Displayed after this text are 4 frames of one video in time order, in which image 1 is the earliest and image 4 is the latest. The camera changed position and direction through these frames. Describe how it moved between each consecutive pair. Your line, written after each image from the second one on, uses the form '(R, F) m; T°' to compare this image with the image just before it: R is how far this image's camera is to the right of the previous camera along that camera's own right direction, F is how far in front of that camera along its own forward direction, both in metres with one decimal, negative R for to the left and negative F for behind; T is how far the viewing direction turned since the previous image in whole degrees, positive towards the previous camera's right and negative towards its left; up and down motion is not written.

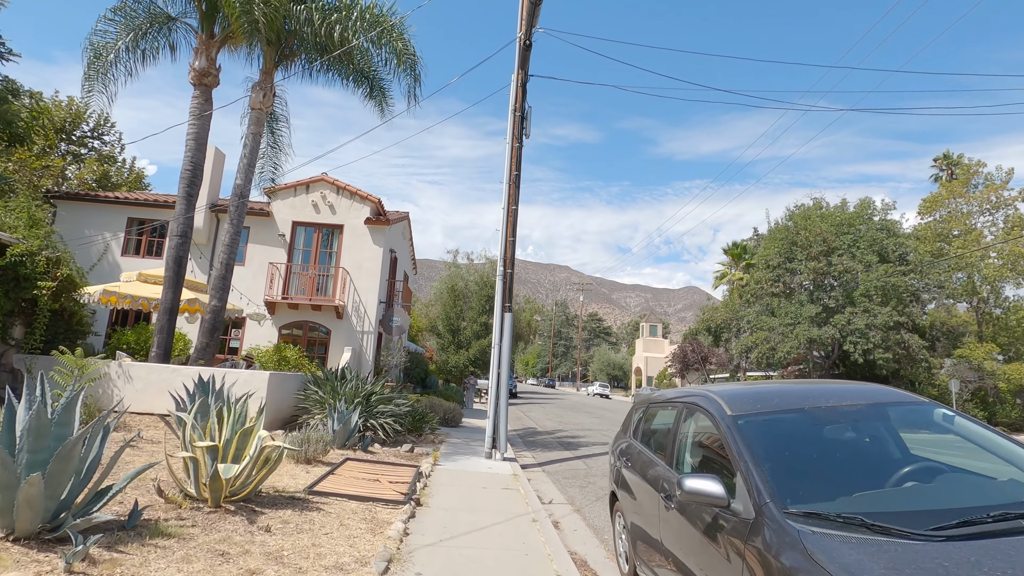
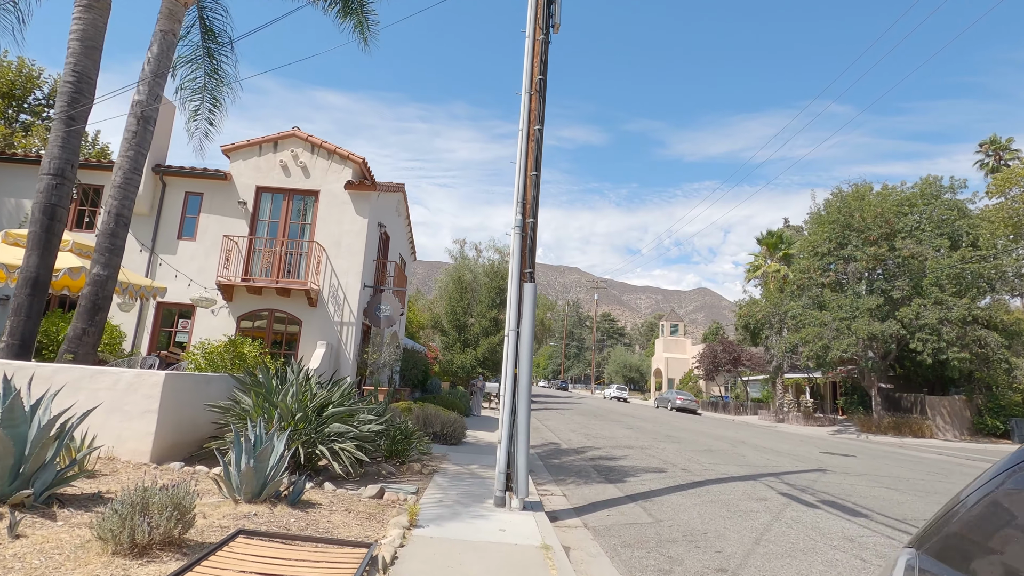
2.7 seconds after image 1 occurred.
(-0.2, +3.7) m; -1°
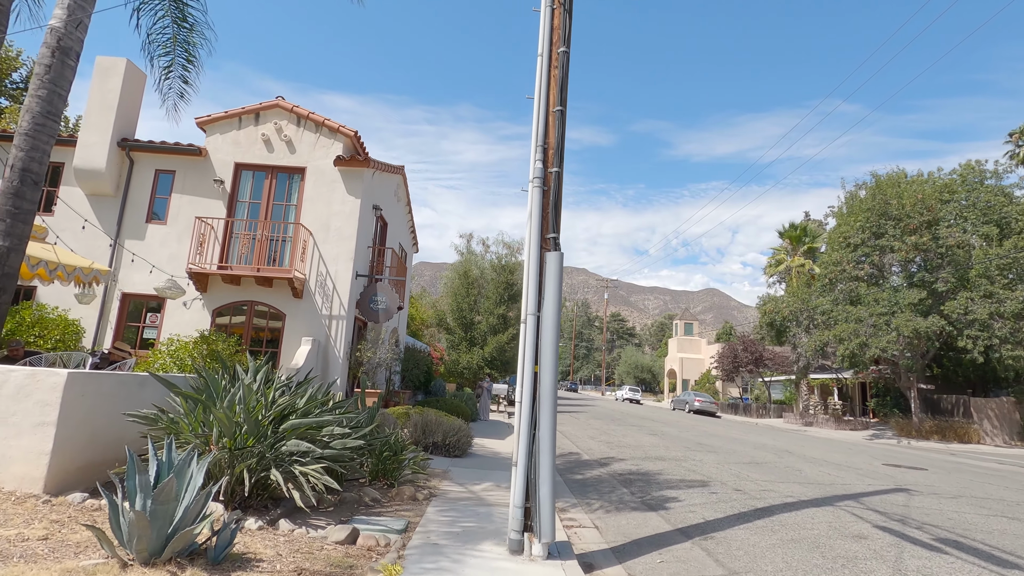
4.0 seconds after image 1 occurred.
(-0.1, +1.8) m; -1°
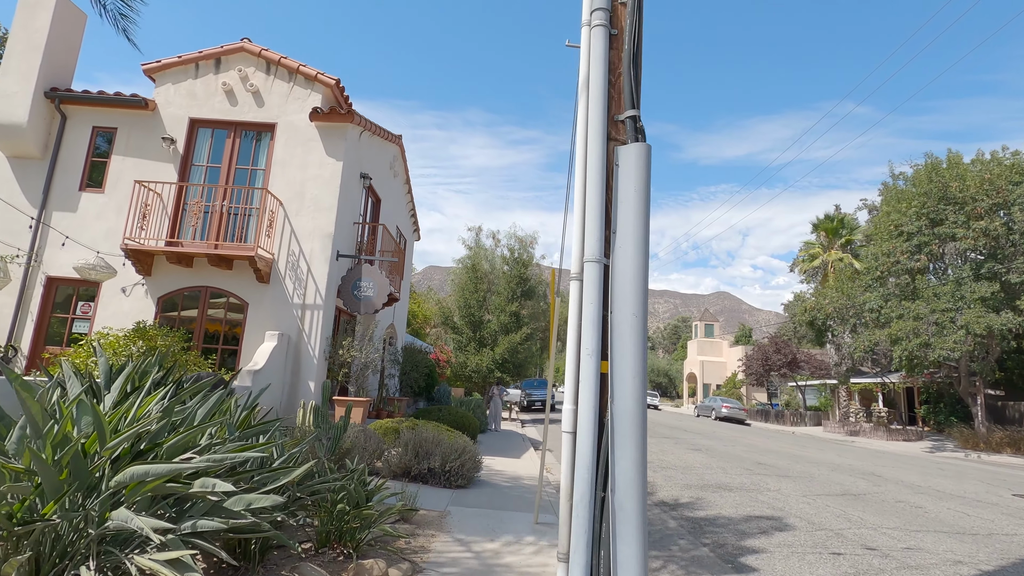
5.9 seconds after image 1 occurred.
(-0.2, +2.6) m; -1°
